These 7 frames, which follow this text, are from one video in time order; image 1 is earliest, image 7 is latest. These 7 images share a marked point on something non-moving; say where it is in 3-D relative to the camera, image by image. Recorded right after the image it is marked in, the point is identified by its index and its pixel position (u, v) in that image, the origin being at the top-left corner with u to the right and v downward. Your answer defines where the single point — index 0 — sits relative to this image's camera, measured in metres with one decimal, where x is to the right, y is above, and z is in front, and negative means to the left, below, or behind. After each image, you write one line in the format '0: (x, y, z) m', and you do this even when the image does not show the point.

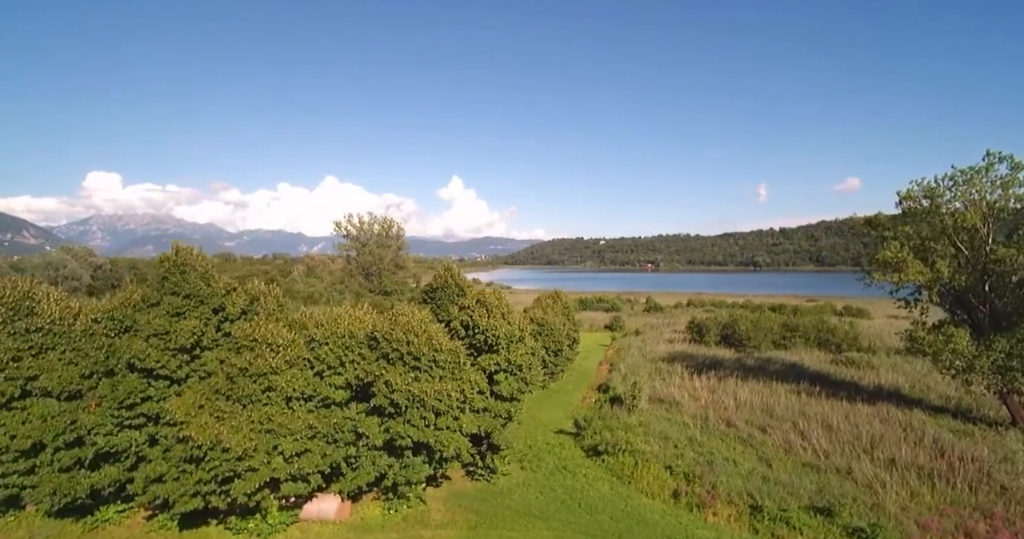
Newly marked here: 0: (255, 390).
0: (-5.0, -2.3, +10.6) m
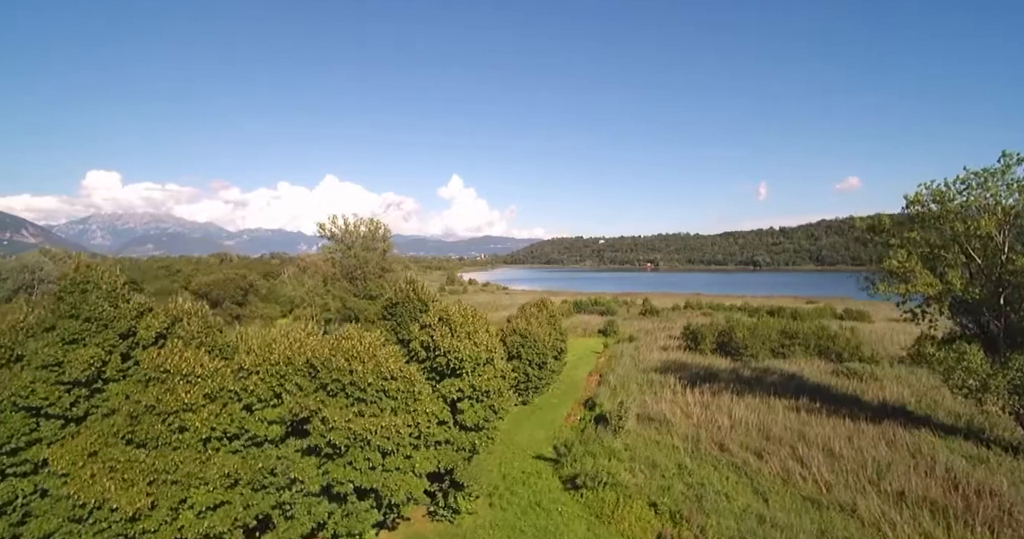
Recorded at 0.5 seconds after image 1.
0: (-5.8, -2.7, +9.1) m
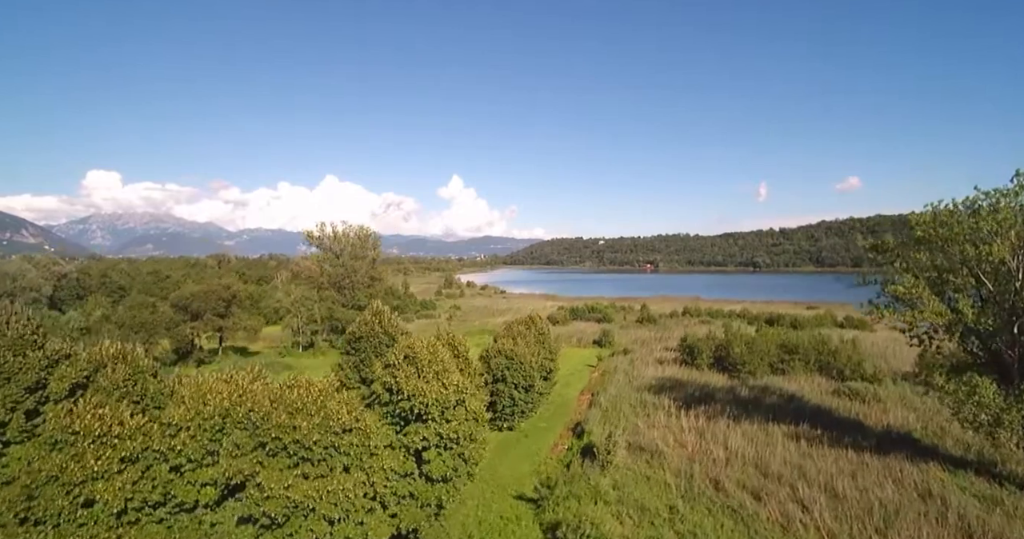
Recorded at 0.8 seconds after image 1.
0: (-6.3, -3.4, +8.0) m
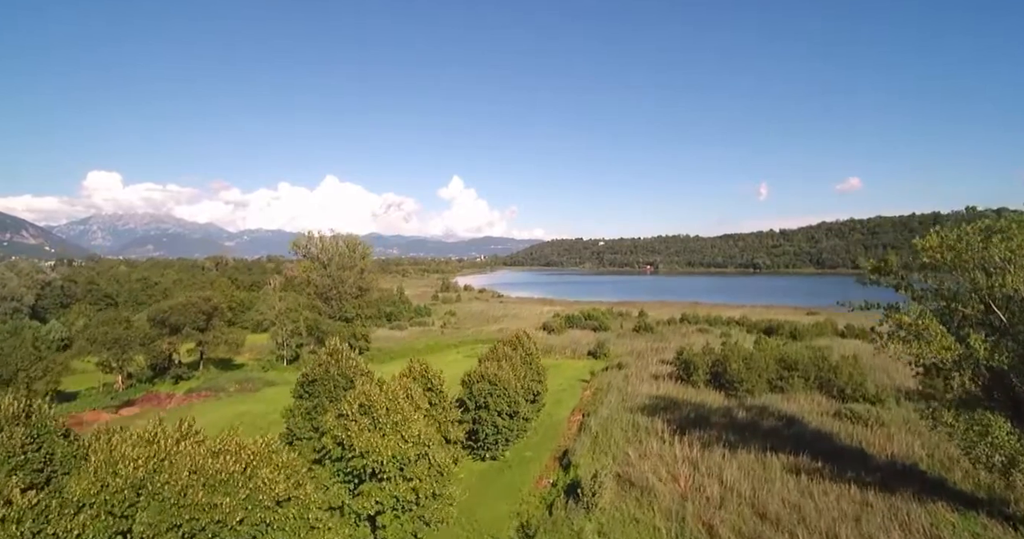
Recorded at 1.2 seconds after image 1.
0: (-7.0, -4.2, +6.9) m
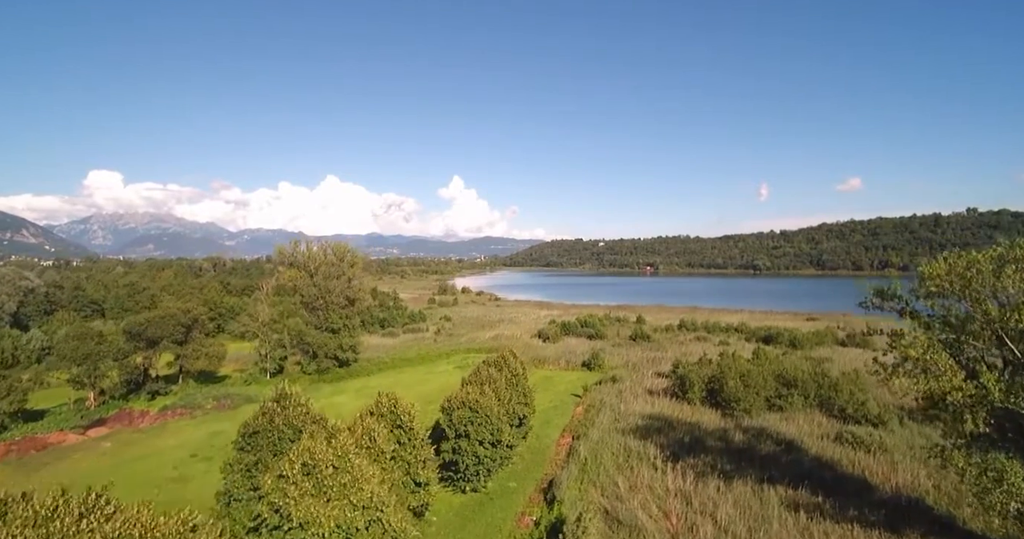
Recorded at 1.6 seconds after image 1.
0: (-7.6, -4.9, +5.7) m
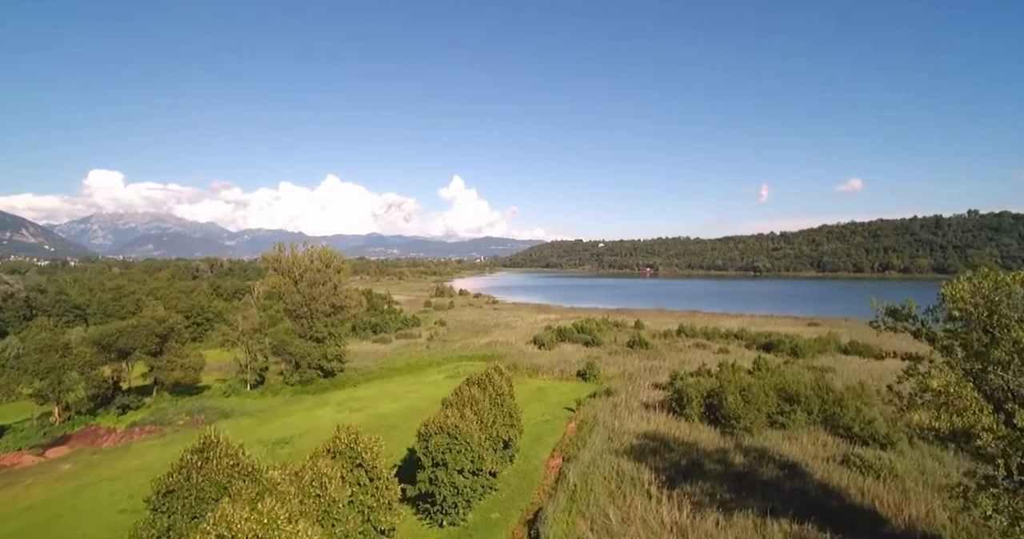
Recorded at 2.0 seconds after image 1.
0: (-8.2, -5.3, +4.3) m
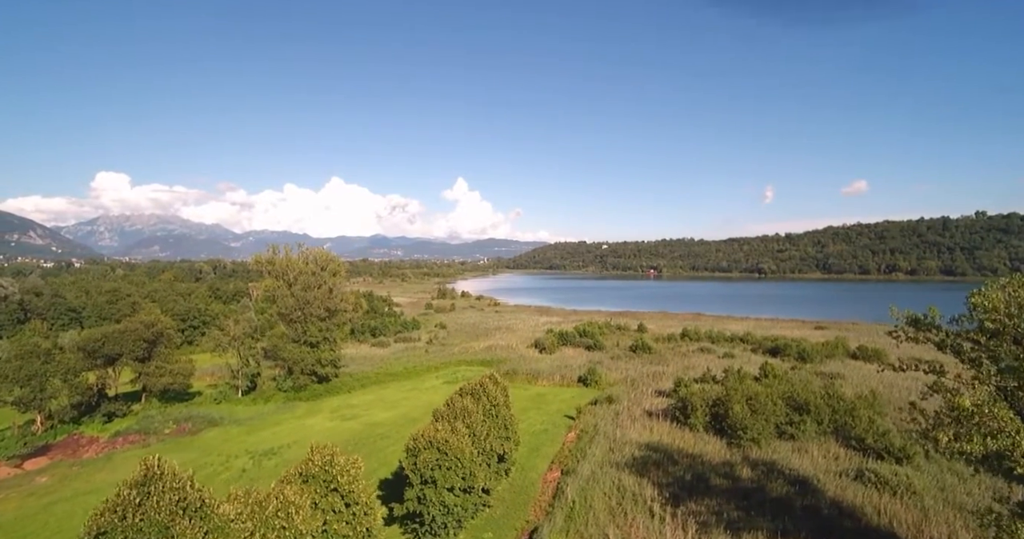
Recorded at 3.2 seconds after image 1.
0: (-8.5, -5.4, +3.3) m
